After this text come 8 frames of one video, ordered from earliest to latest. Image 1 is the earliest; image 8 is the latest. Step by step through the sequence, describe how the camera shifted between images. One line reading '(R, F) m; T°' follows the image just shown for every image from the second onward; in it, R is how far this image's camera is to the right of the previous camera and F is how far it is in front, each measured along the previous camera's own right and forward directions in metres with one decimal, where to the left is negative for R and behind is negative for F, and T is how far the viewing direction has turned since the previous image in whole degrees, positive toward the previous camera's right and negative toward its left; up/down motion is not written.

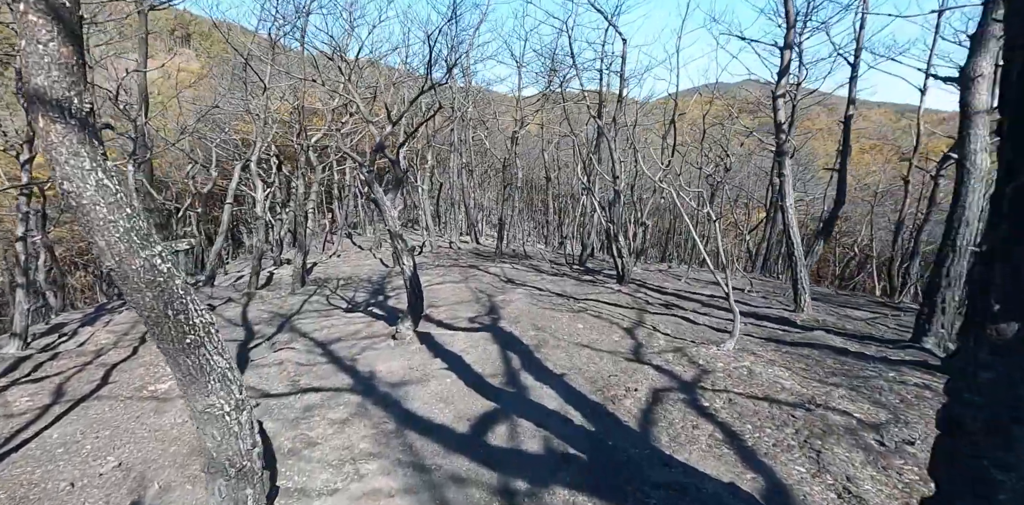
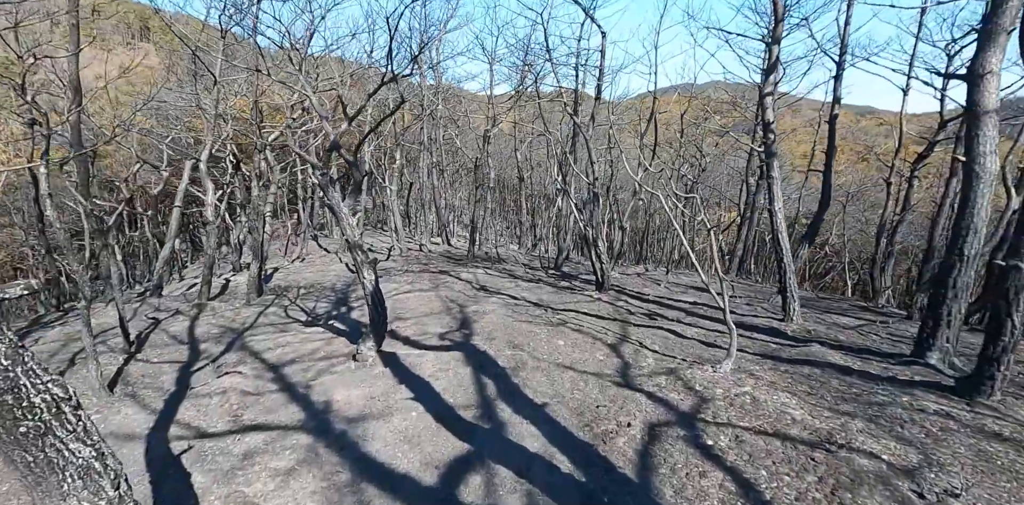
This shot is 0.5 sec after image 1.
(0.0, +0.5) m; +3°
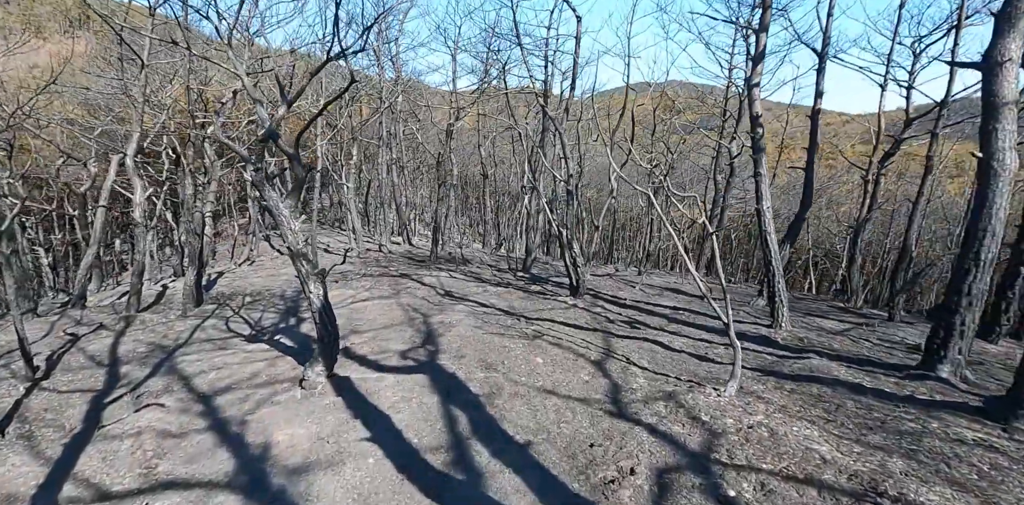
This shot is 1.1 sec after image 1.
(-0.1, +0.6) m; +4°
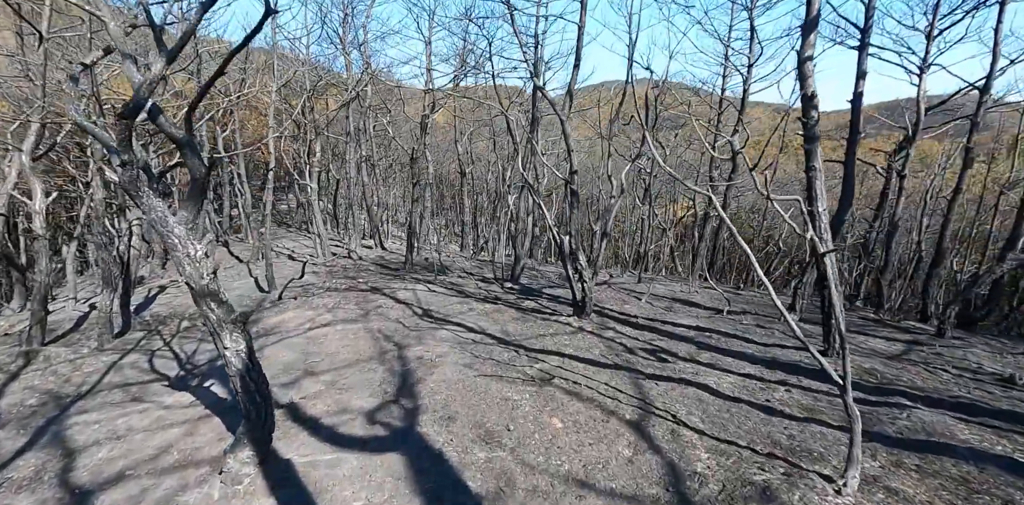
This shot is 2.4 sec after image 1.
(-0.2, +1.1) m; +3°
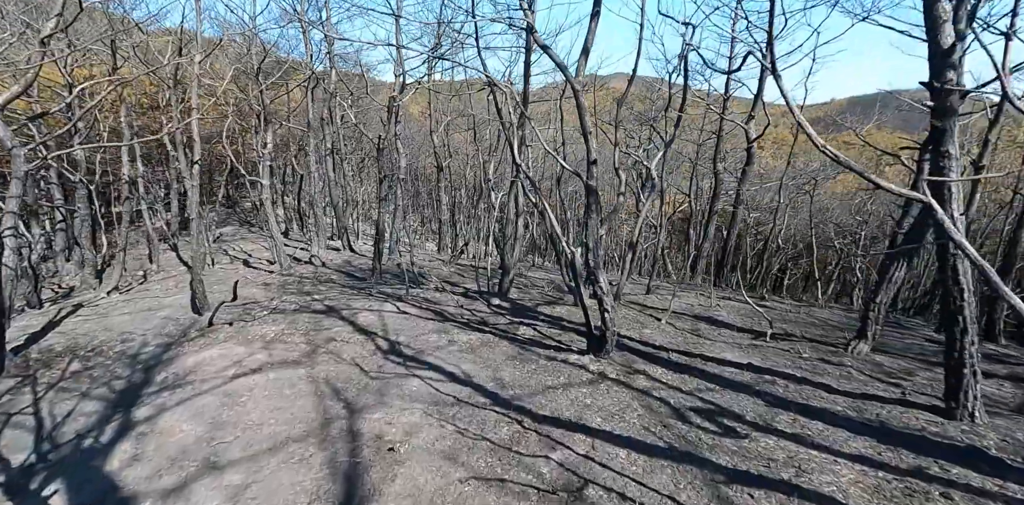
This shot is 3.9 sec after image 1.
(-0.1, +1.4) m; +3°
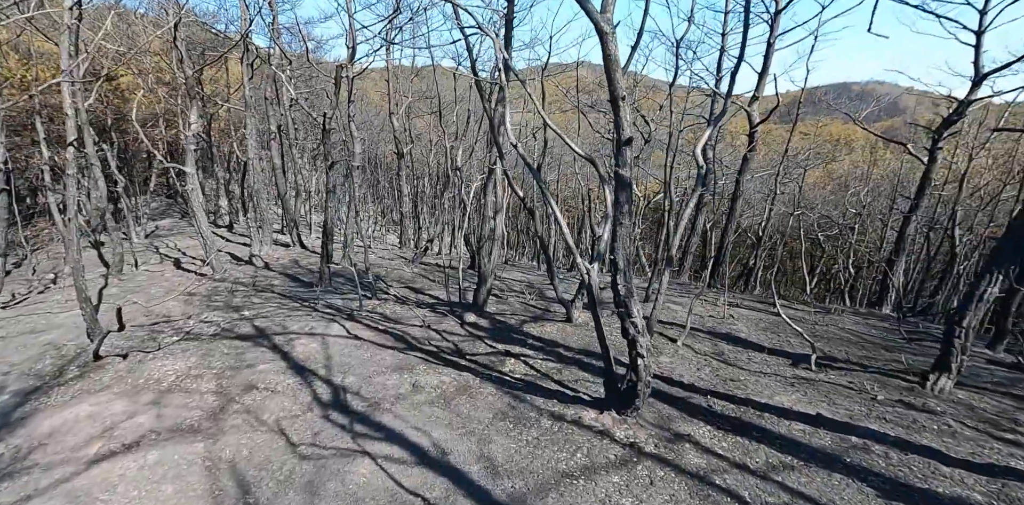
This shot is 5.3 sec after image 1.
(-0.2, +1.3) m; +4°
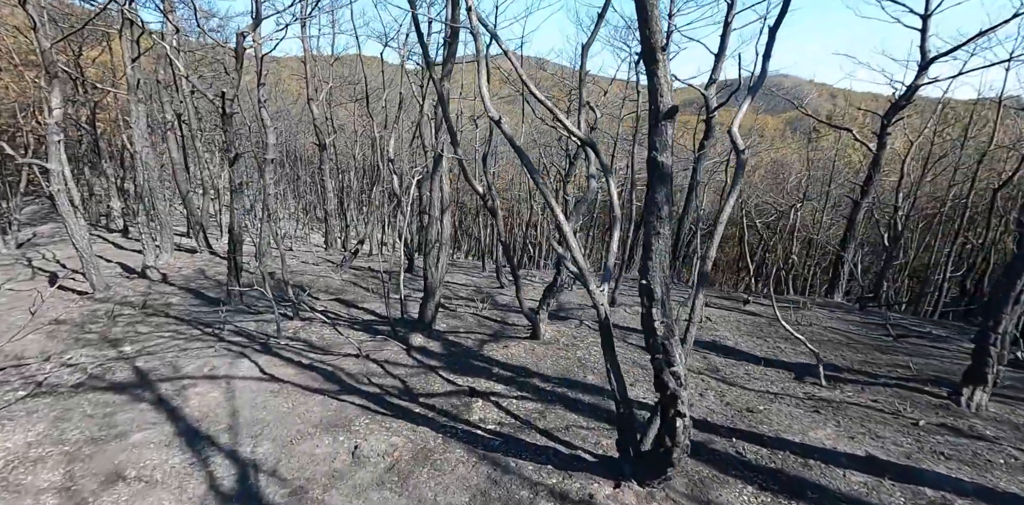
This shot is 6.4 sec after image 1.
(-0.2, +0.9) m; +8°
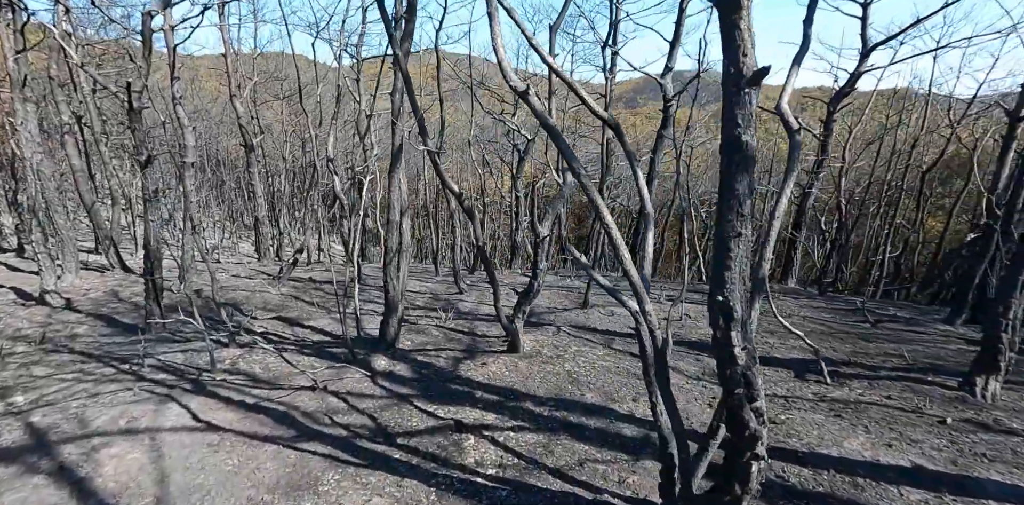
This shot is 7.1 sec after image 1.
(-0.3, +0.5) m; +7°
